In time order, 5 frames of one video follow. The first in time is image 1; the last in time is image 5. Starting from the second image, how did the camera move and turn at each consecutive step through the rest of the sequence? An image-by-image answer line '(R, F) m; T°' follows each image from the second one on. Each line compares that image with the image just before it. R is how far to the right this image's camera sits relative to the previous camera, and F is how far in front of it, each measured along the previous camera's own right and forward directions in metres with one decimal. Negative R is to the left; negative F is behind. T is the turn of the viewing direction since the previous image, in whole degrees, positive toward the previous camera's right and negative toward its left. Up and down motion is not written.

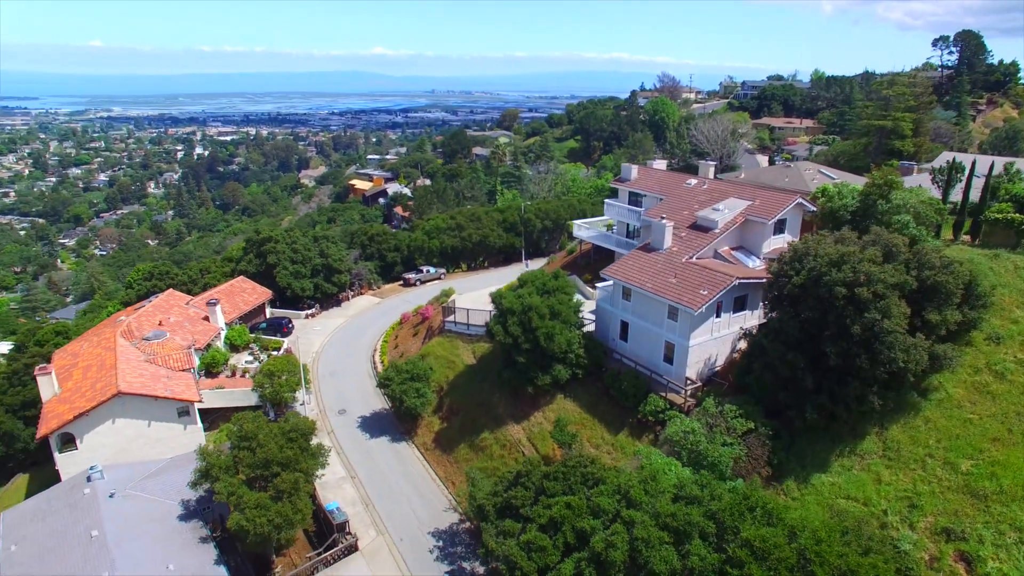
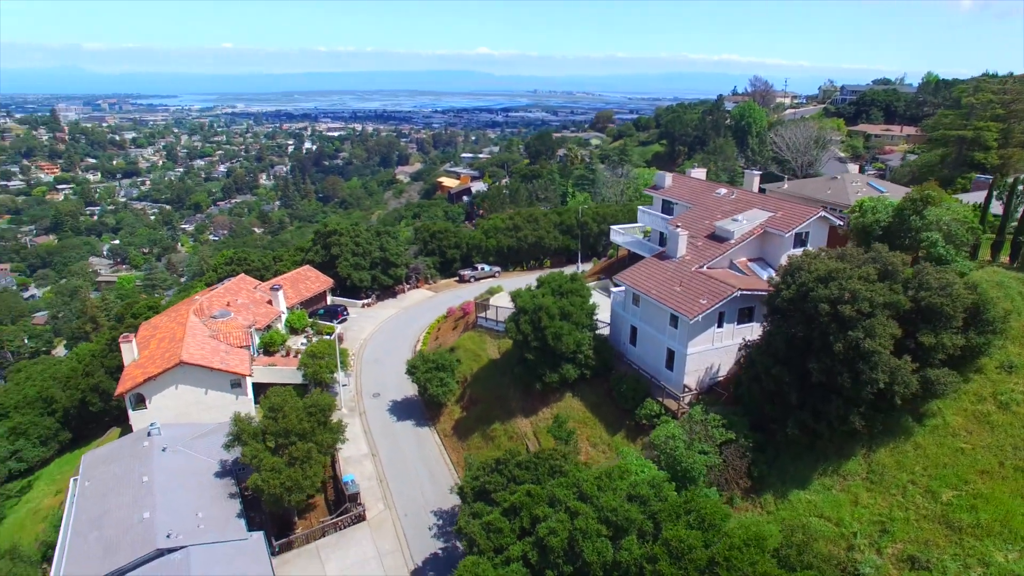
(+2.4, -0.7) m; -8°
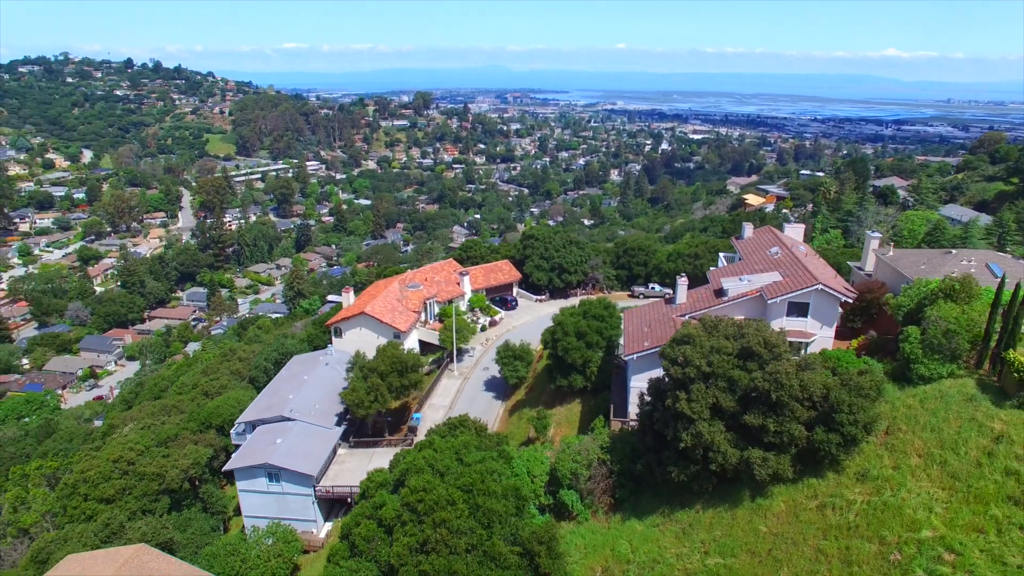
(+10.6, -1.7) m; -30°
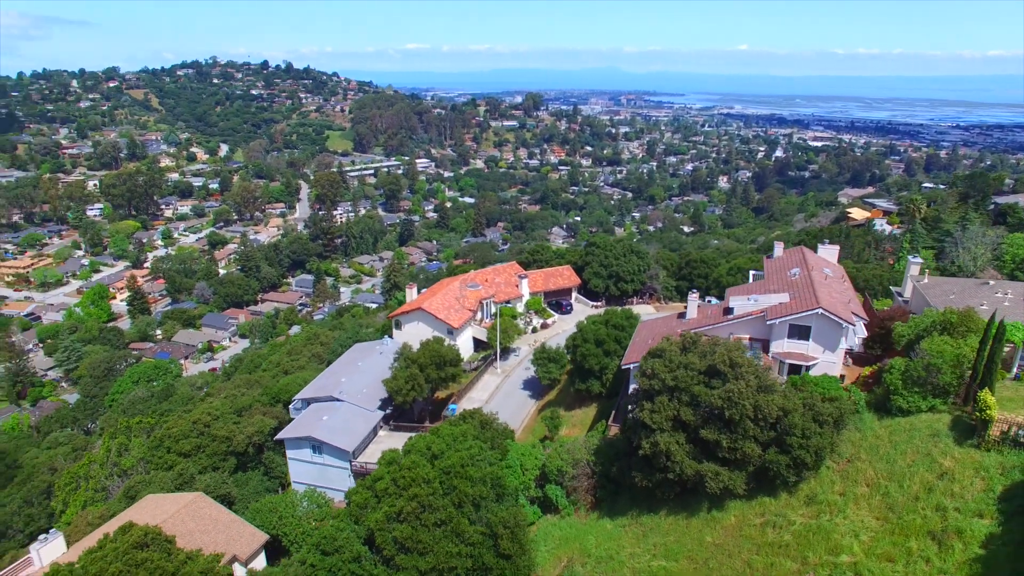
(+3.0, -1.2) m; -10°
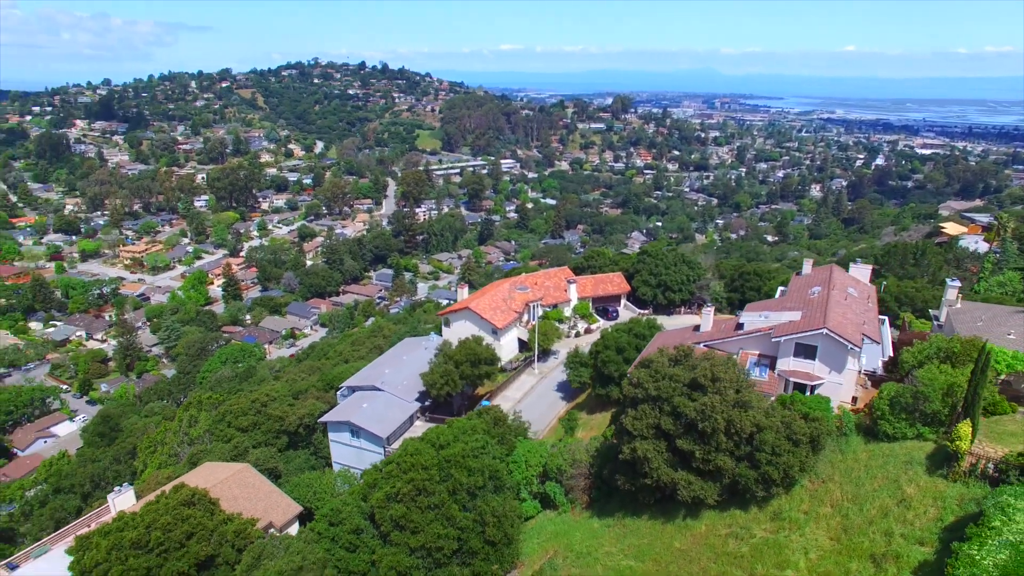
(+2.3, -1.0) m; -8°
